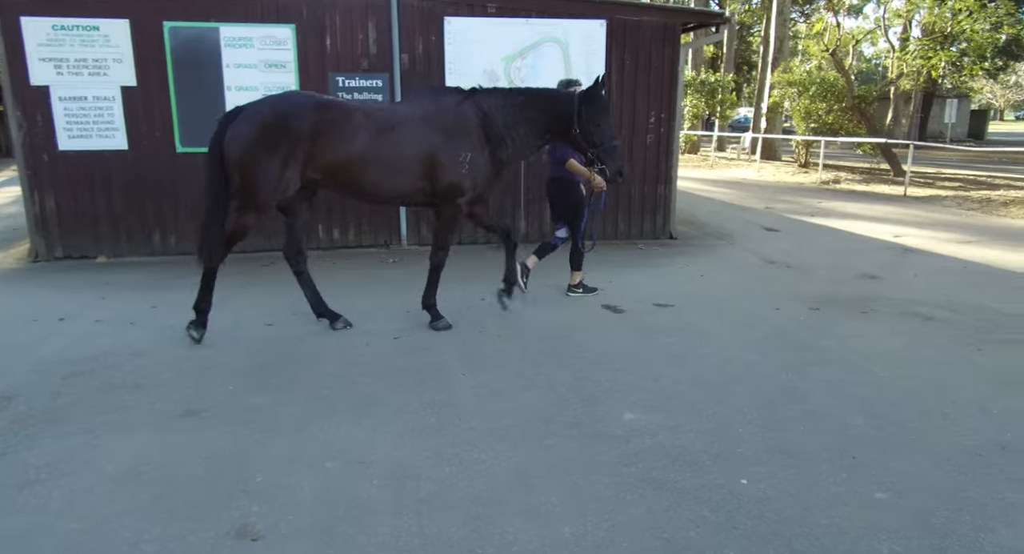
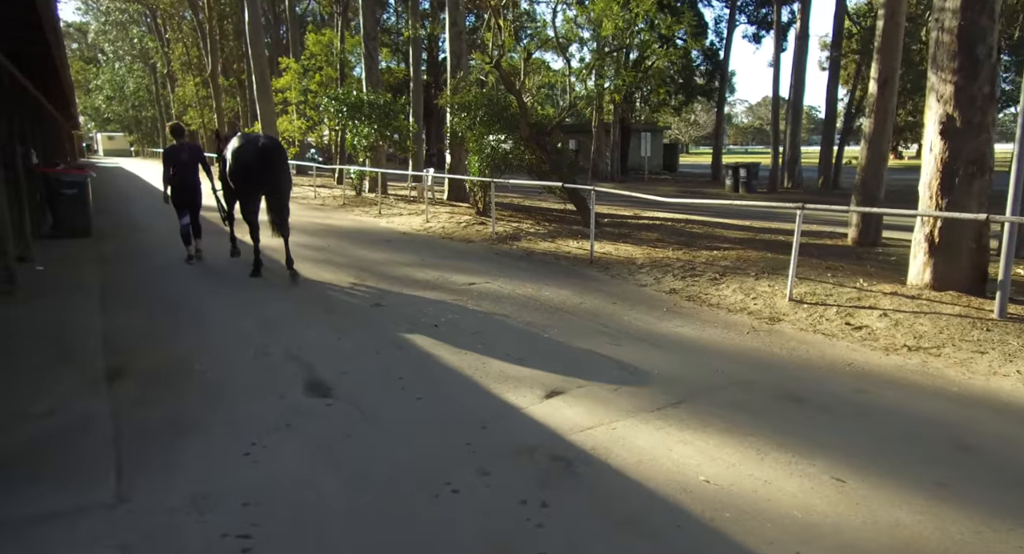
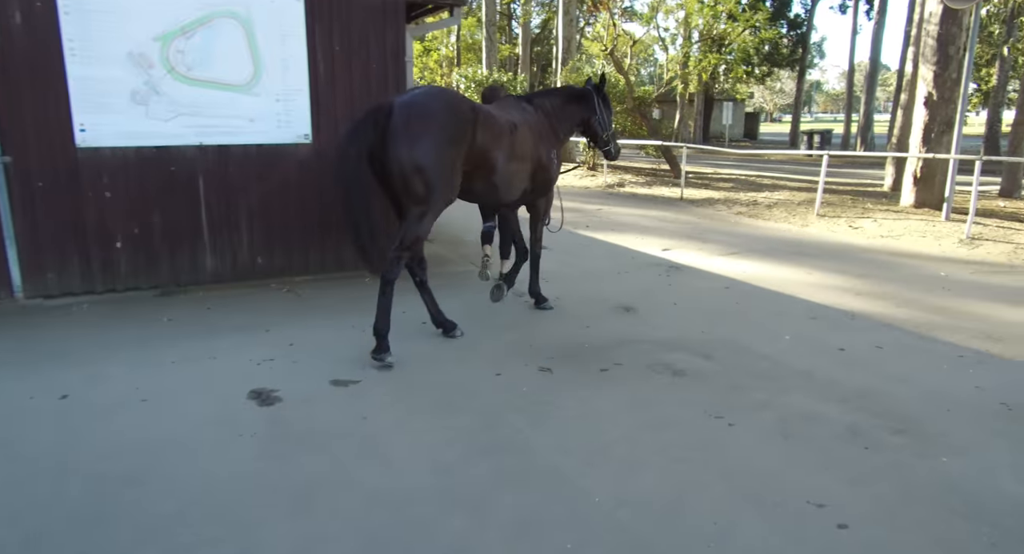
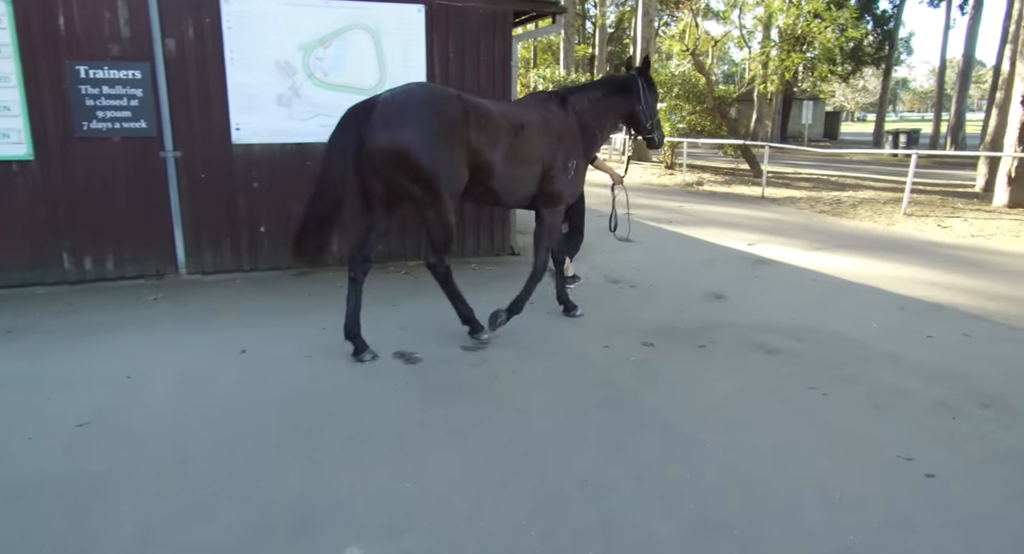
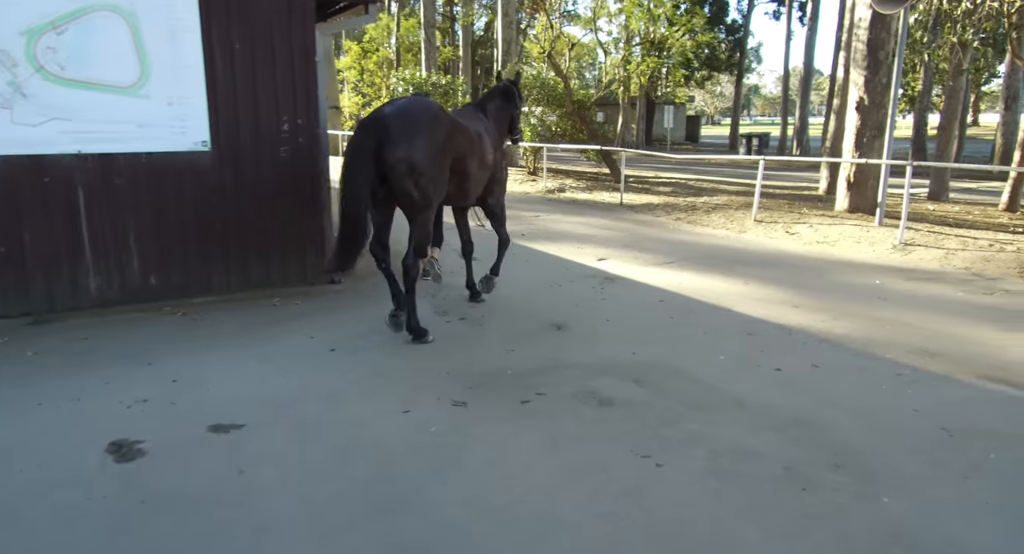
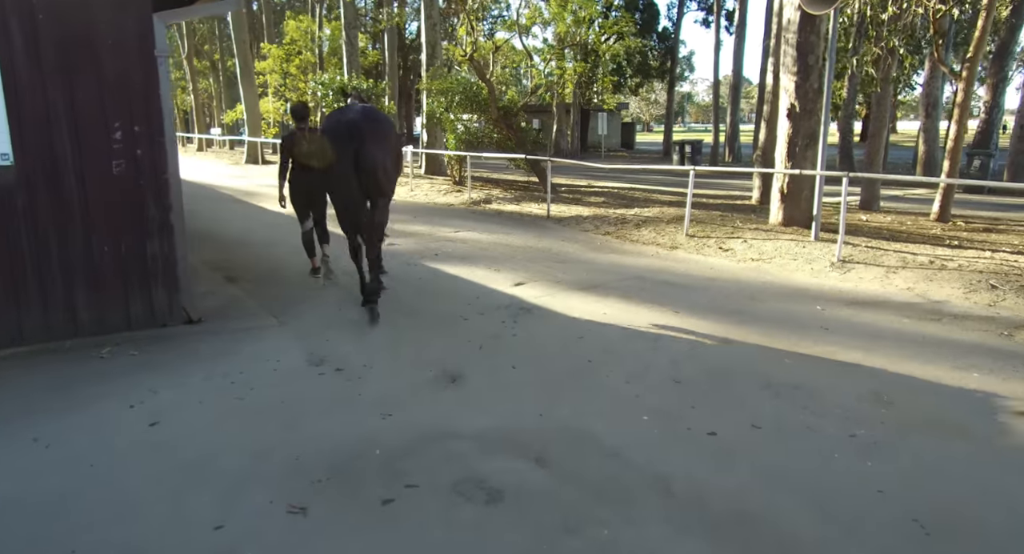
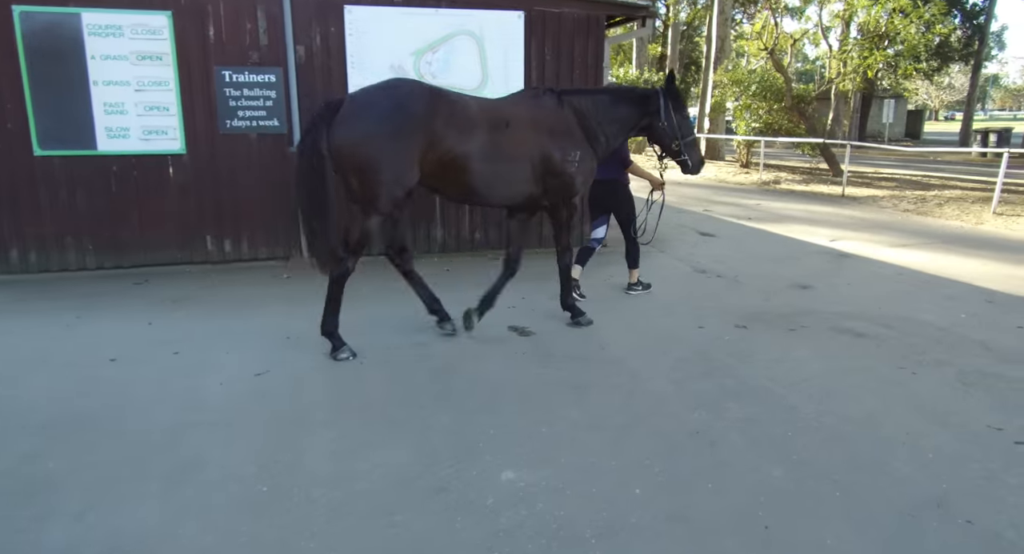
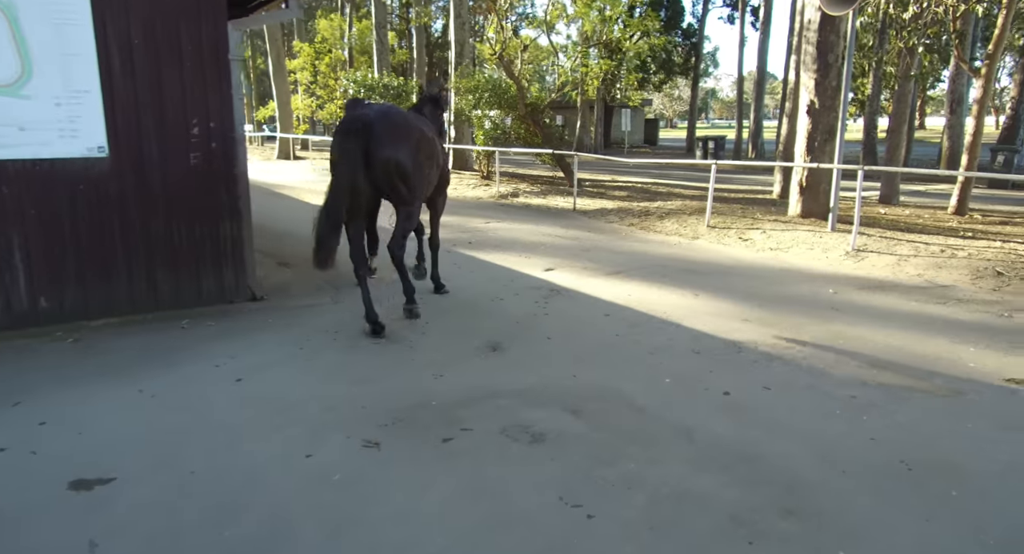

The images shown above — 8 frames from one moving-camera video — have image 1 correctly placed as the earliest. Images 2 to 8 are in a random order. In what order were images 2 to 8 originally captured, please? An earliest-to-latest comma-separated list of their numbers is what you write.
7, 4, 3, 5, 8, 6, 2
